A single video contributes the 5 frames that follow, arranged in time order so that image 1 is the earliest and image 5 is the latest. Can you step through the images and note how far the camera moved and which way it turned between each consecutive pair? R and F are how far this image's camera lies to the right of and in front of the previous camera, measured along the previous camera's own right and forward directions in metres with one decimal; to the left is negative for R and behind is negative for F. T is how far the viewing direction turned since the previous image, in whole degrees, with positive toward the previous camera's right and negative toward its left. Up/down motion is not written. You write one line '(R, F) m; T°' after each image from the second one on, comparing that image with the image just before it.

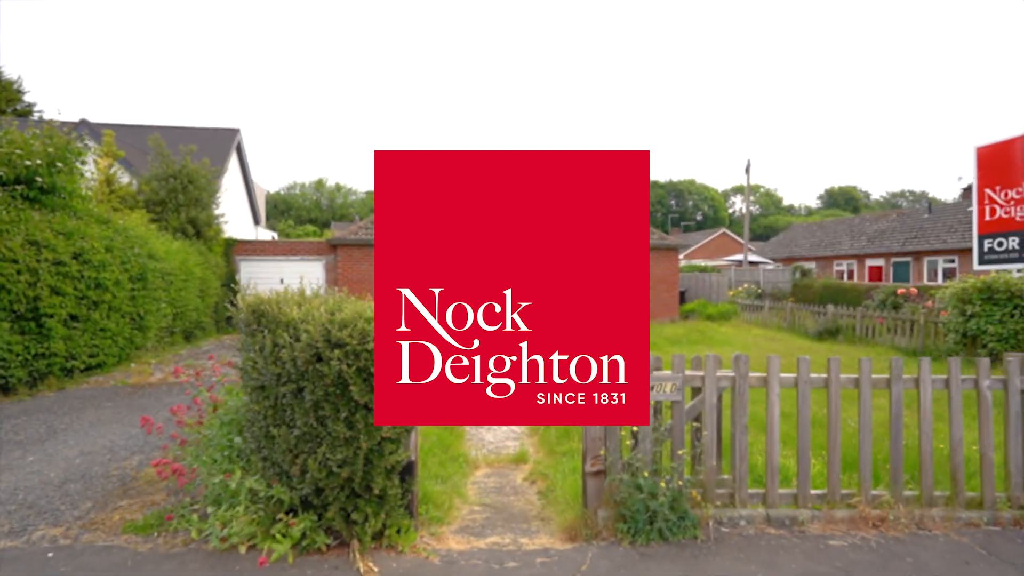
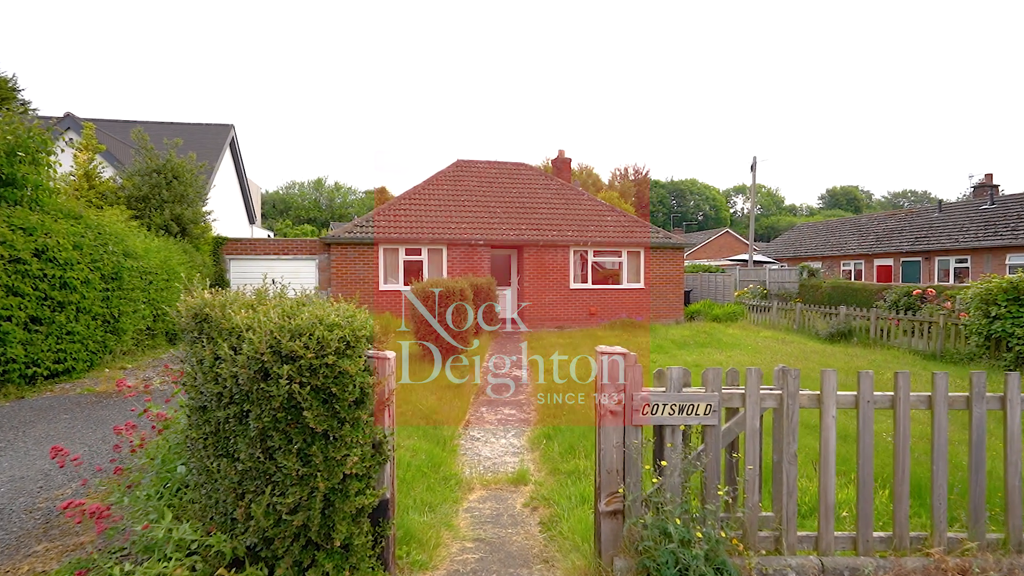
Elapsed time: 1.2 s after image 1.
(0.0, +0.6) m; 0°
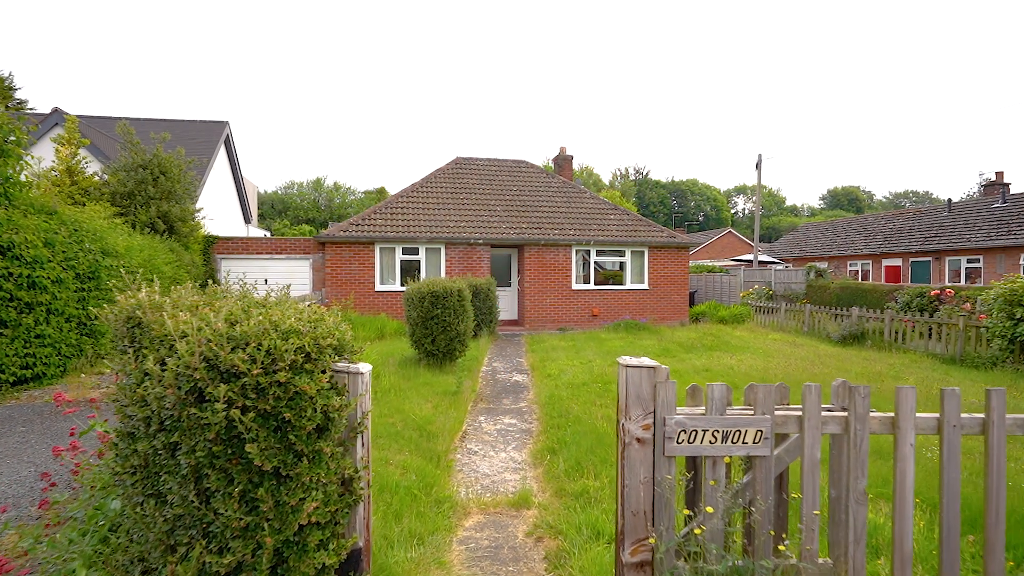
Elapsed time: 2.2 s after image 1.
(0.0, +0.5) m; 0°
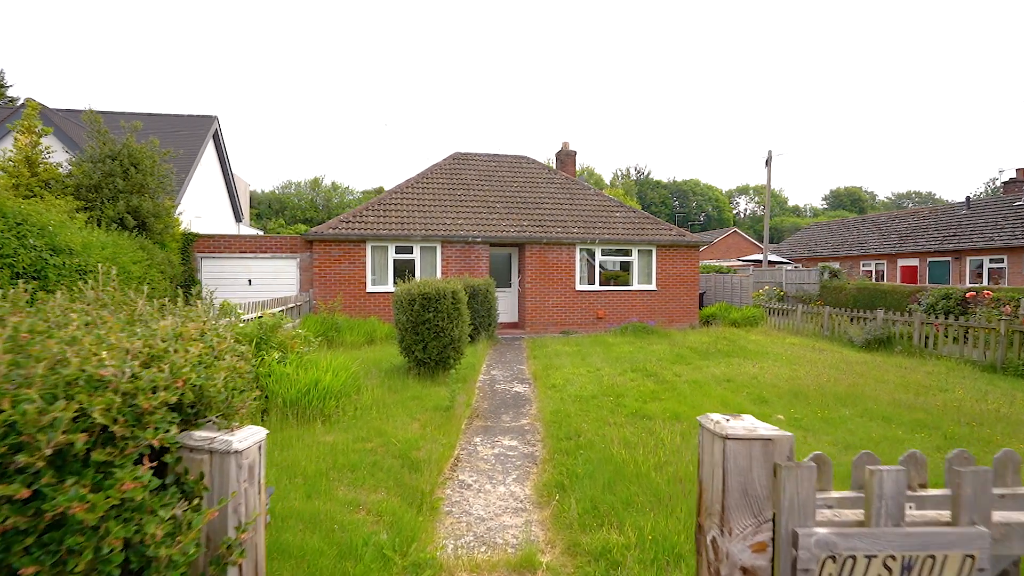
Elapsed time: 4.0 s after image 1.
(0.0, +1.0) m; 0°
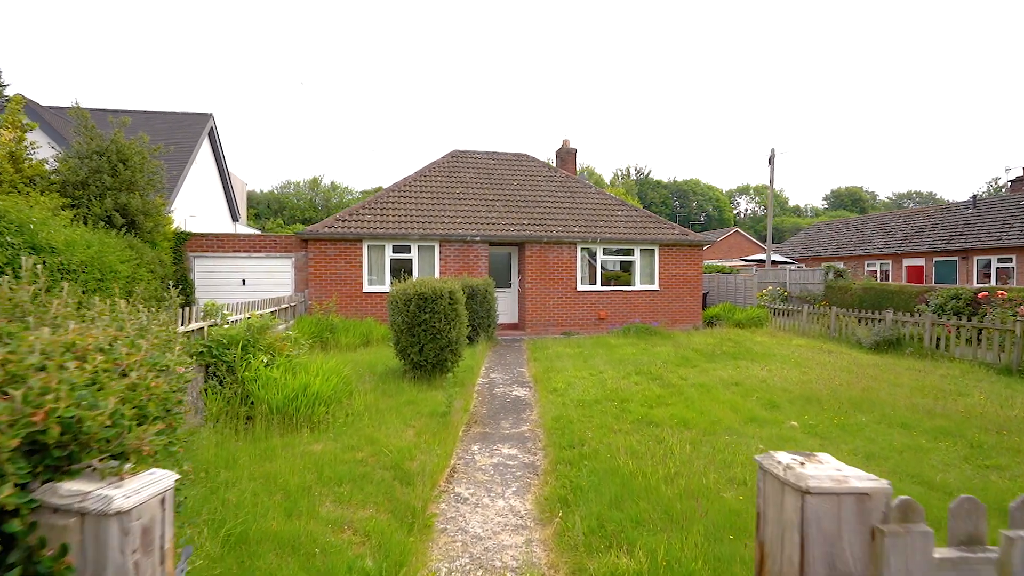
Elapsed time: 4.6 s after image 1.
(0.0, +0.3) m; 0°
